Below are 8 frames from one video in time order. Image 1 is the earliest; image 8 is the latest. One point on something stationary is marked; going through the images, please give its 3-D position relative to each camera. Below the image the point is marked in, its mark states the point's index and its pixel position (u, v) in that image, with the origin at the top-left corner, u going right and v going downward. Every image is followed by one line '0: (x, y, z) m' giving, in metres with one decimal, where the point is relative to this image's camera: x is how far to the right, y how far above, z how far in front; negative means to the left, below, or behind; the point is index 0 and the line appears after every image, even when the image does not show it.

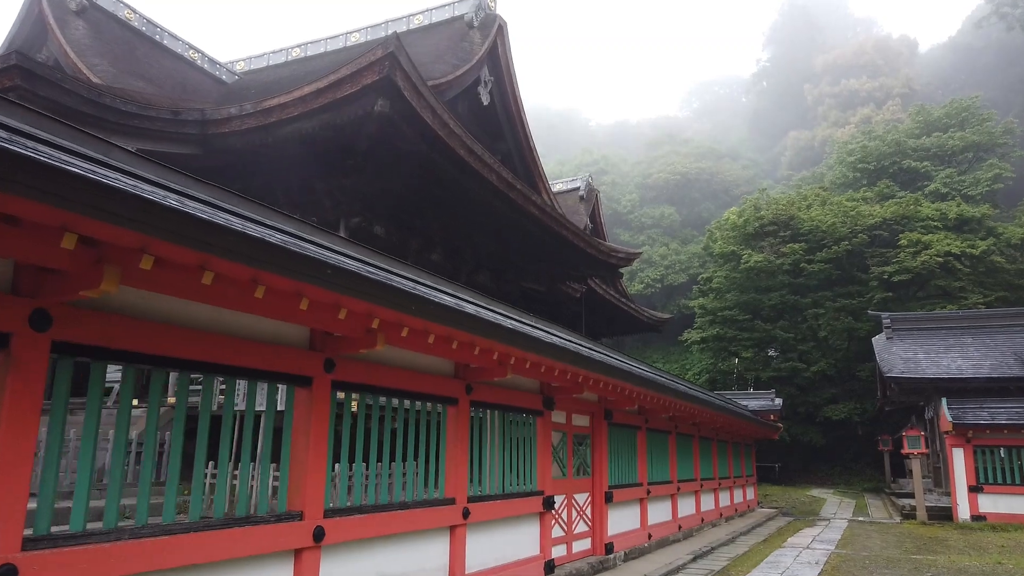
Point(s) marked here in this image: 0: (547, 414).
0: (+0.3, -1.0, +5.8) m
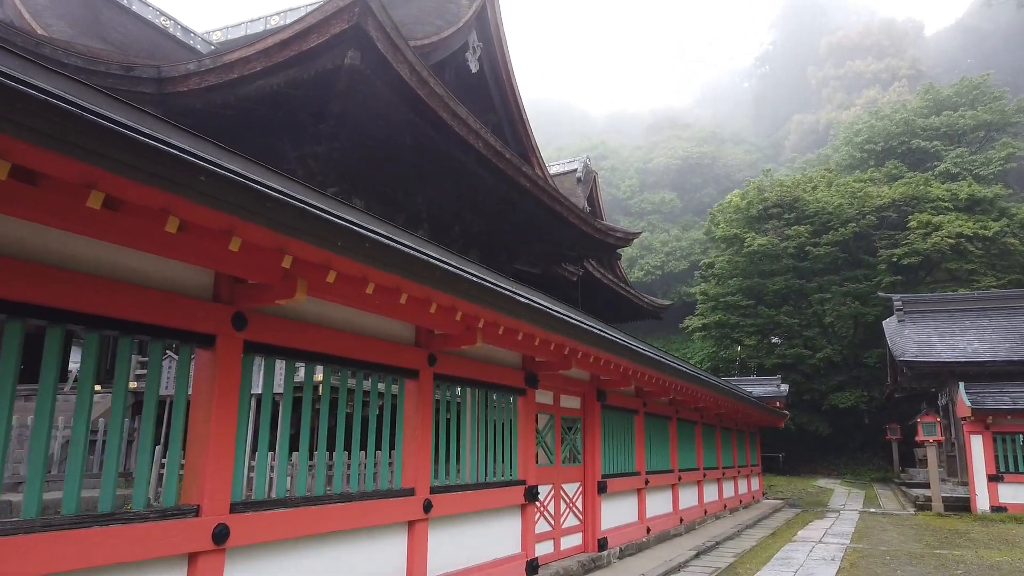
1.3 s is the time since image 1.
0: (+0.1, -0.7, +5.1) m
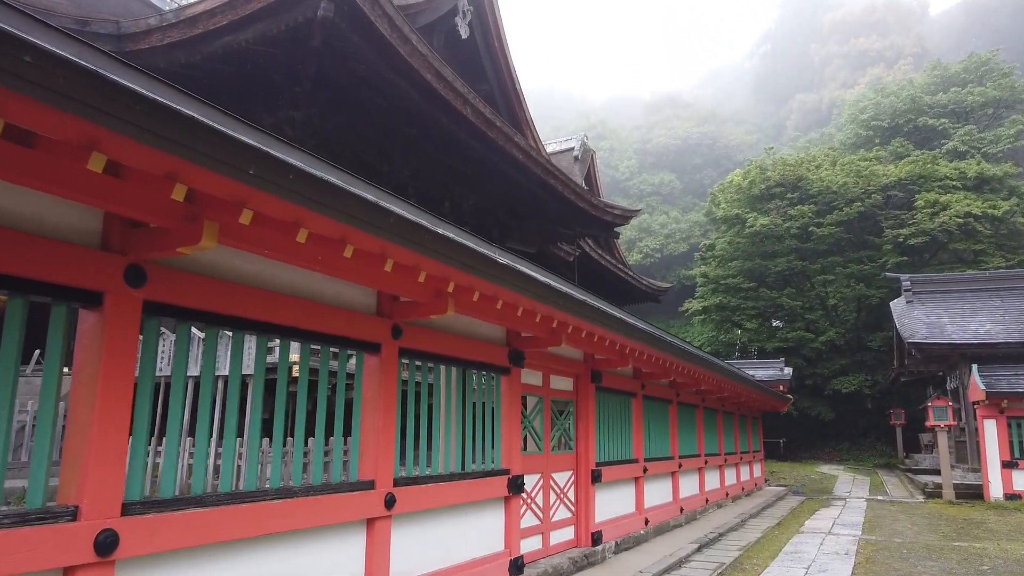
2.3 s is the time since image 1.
0: (0.0, -0.5, +4.6) m
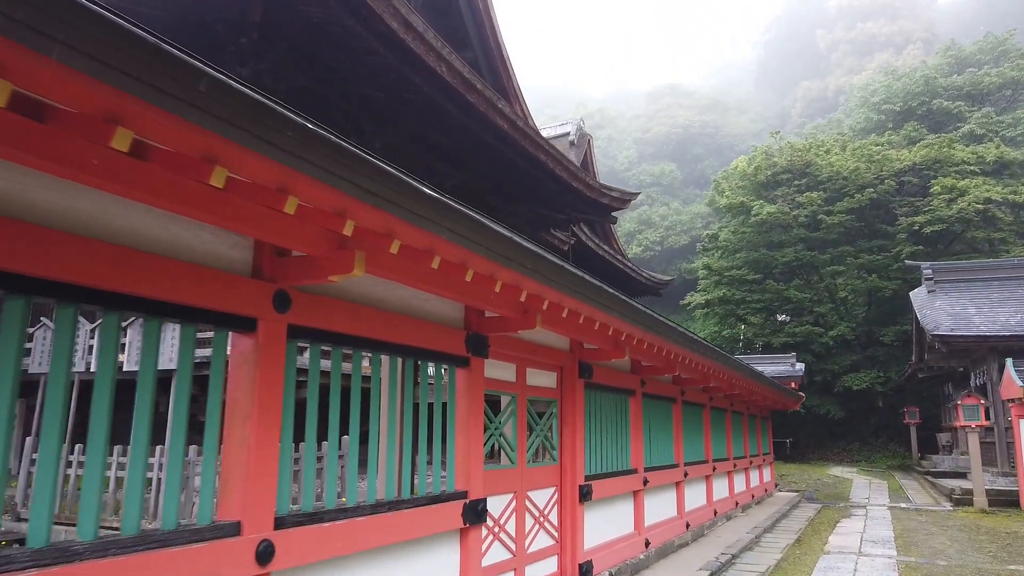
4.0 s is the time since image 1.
0: (-0.2, -0.4, +3.5) m
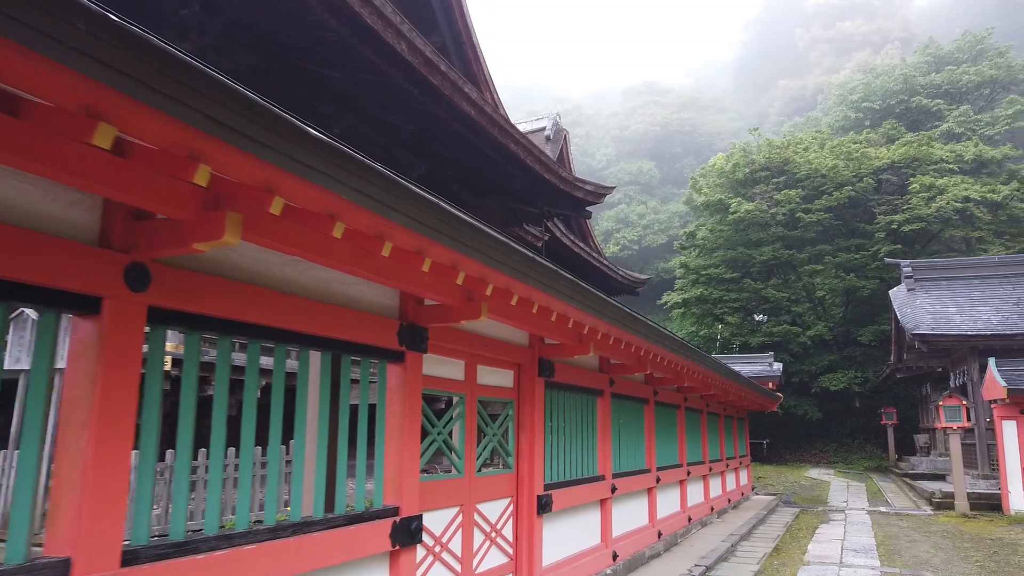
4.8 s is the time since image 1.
0: (-0.4, -0.3, +3.1) m
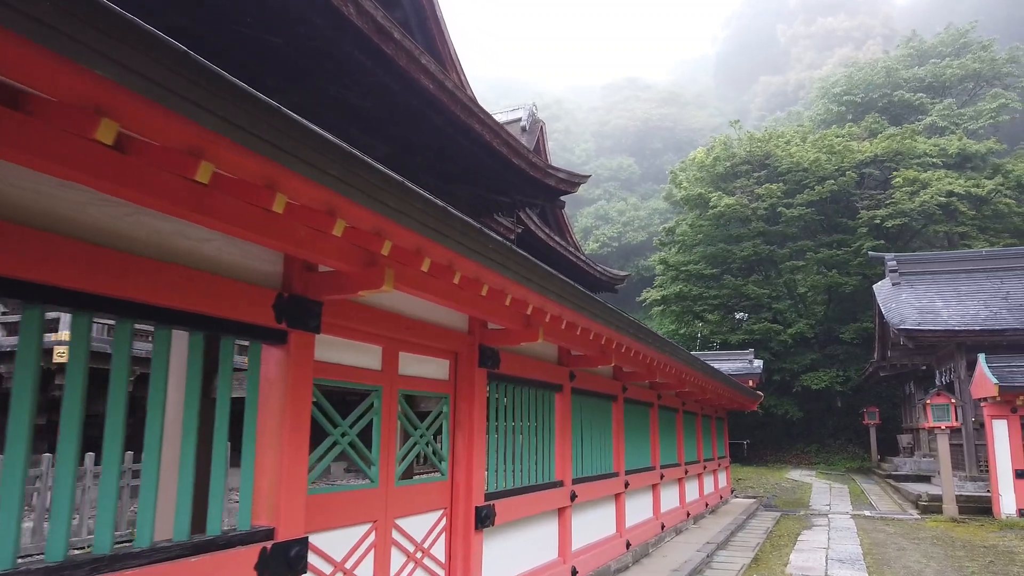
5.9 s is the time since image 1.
0: (-0.7, -0.2, +2.4) m
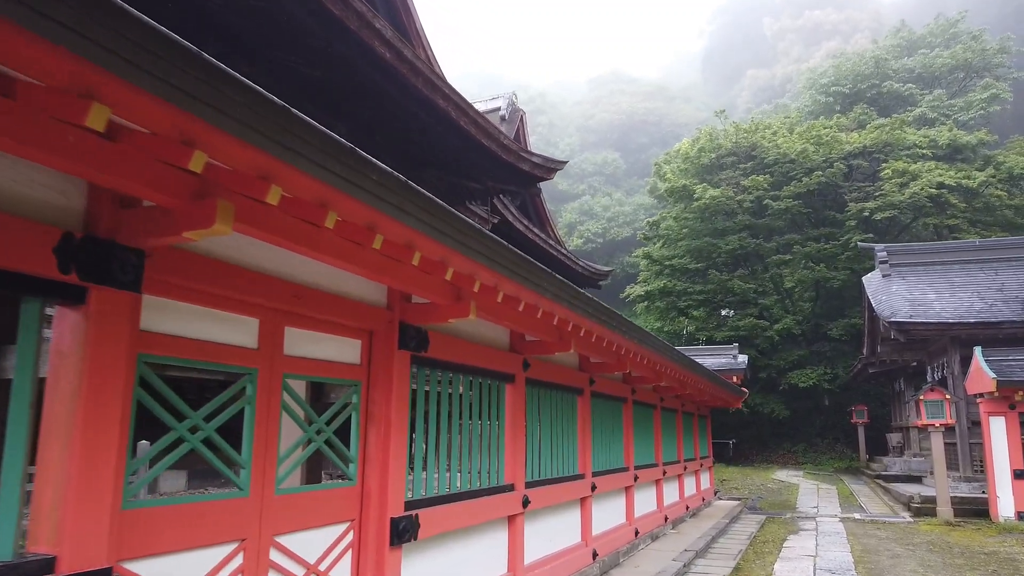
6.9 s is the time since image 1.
0: (-0.9, 0.0, +1.8) m
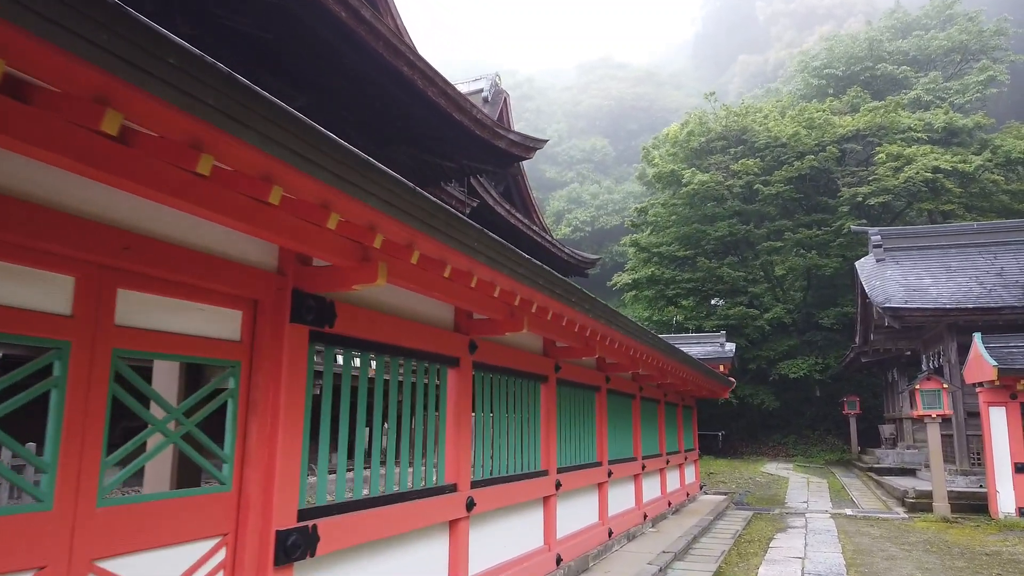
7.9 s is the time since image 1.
0: (-1.2, +0.1, +1.3) m
